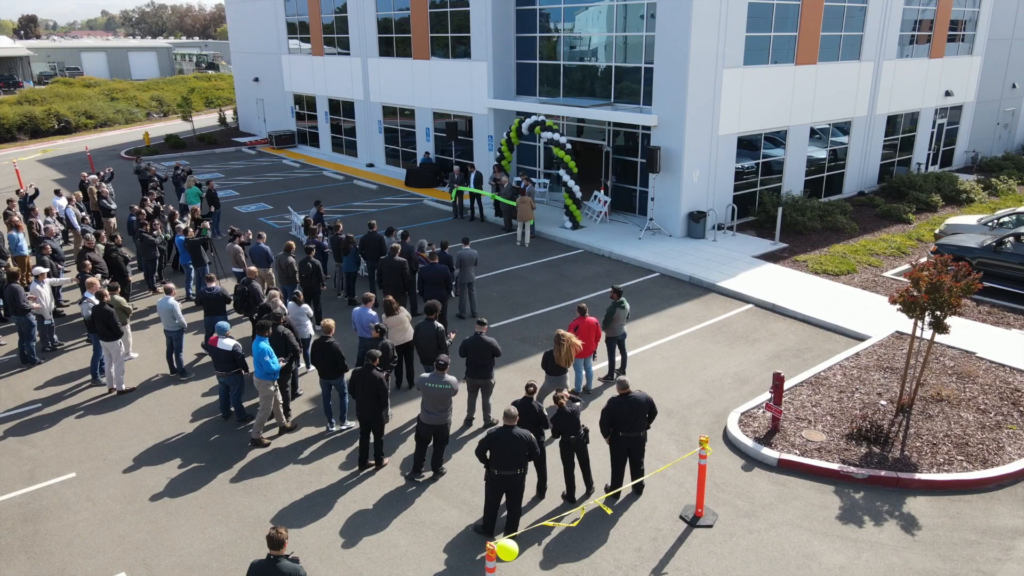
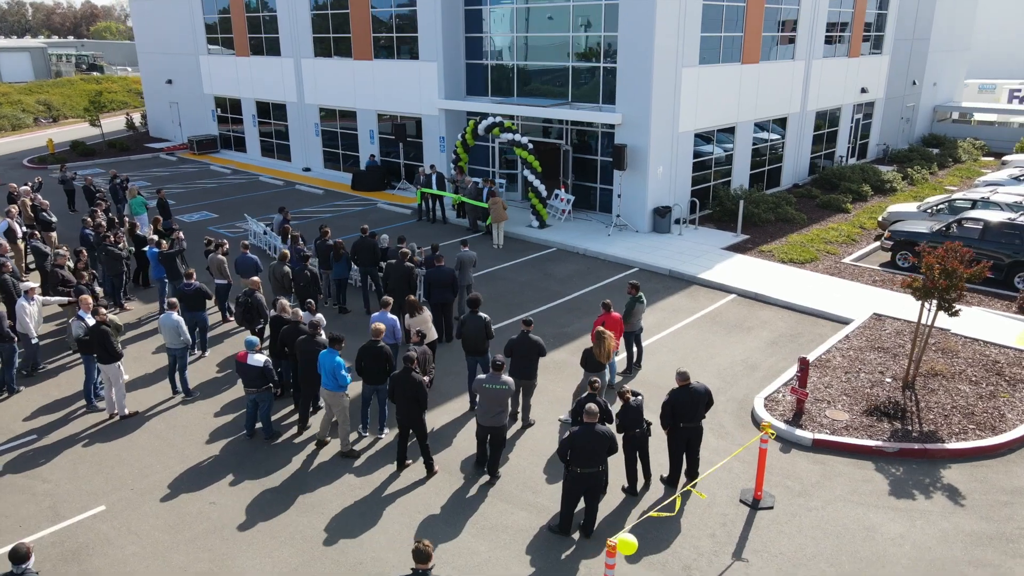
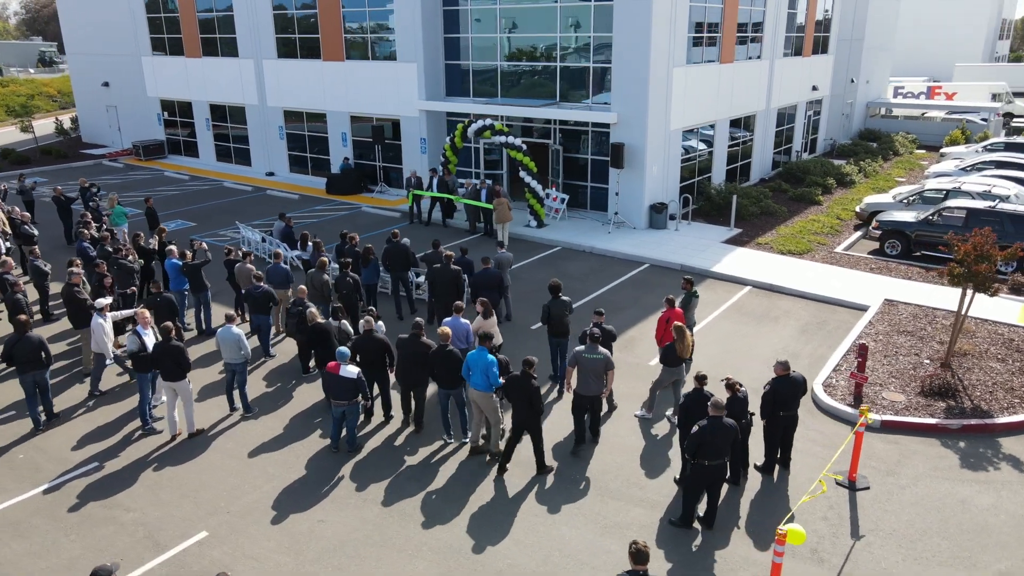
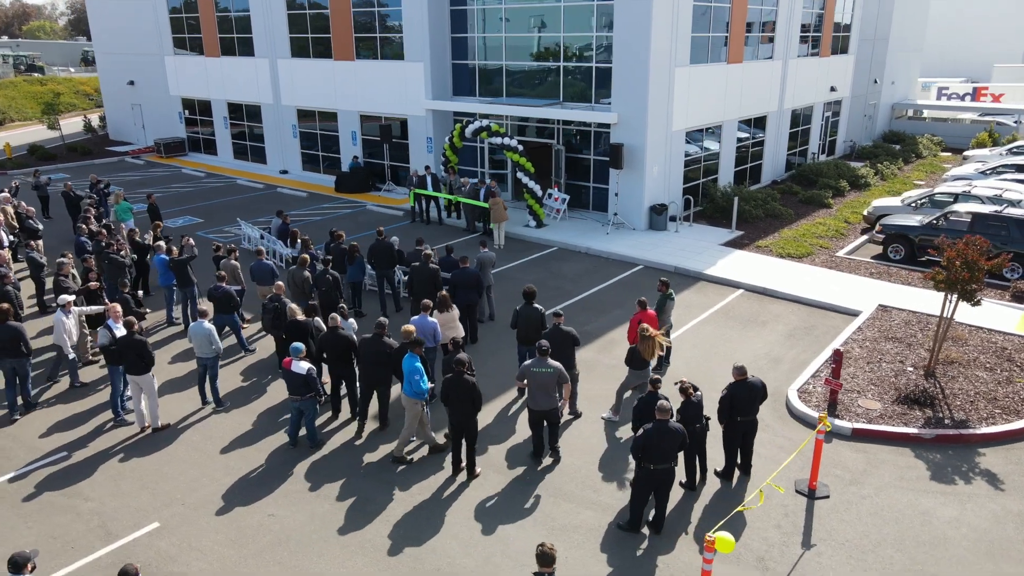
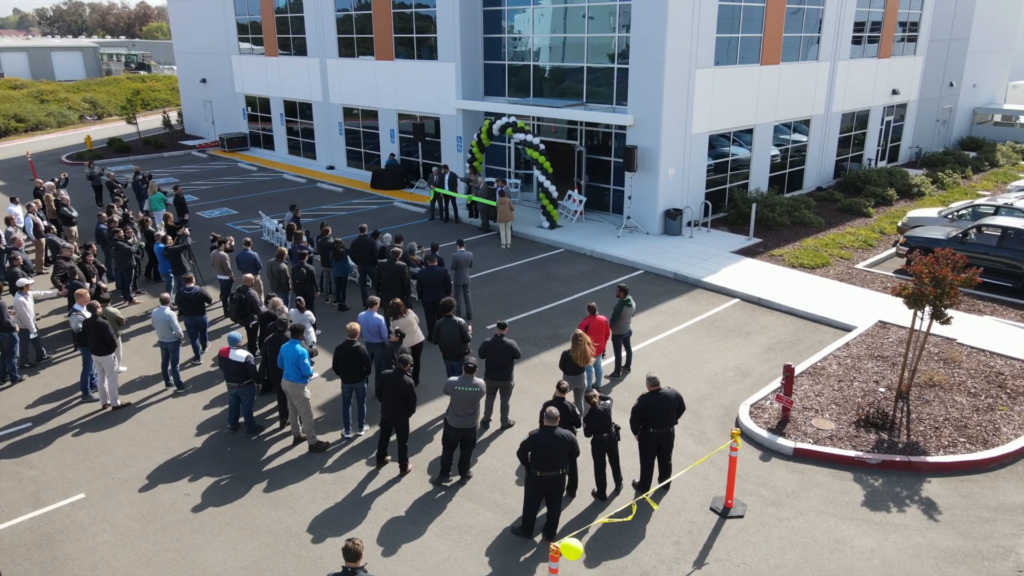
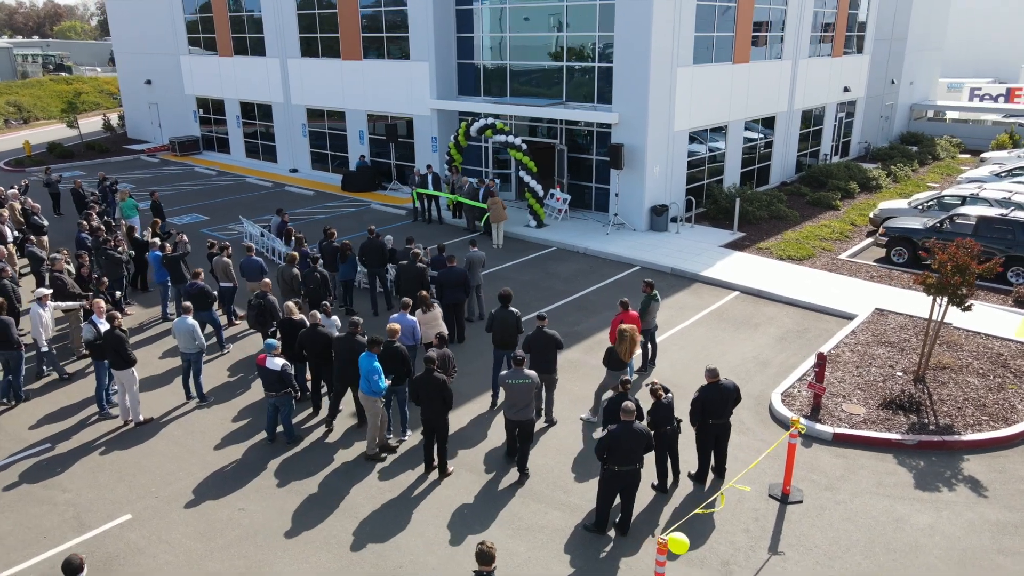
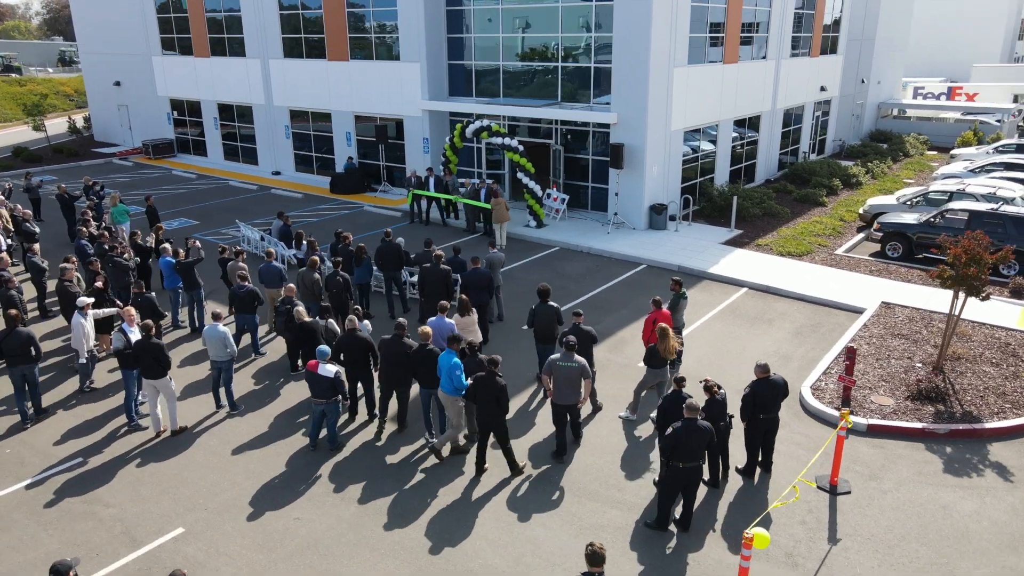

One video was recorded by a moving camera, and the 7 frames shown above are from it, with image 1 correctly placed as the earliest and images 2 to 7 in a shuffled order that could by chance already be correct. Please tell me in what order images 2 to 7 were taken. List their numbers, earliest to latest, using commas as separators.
5, 2, 6, 4, 7, 3
